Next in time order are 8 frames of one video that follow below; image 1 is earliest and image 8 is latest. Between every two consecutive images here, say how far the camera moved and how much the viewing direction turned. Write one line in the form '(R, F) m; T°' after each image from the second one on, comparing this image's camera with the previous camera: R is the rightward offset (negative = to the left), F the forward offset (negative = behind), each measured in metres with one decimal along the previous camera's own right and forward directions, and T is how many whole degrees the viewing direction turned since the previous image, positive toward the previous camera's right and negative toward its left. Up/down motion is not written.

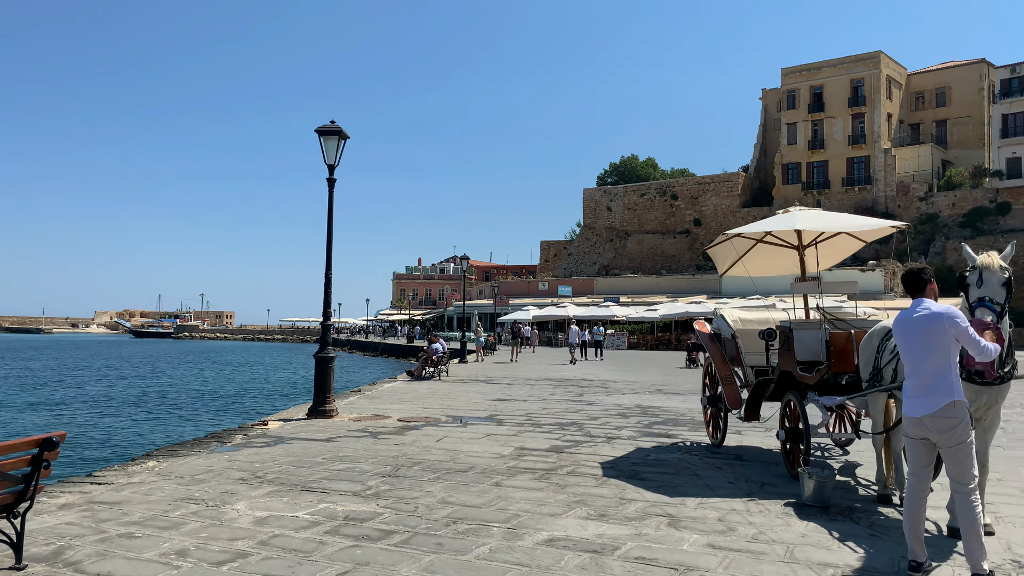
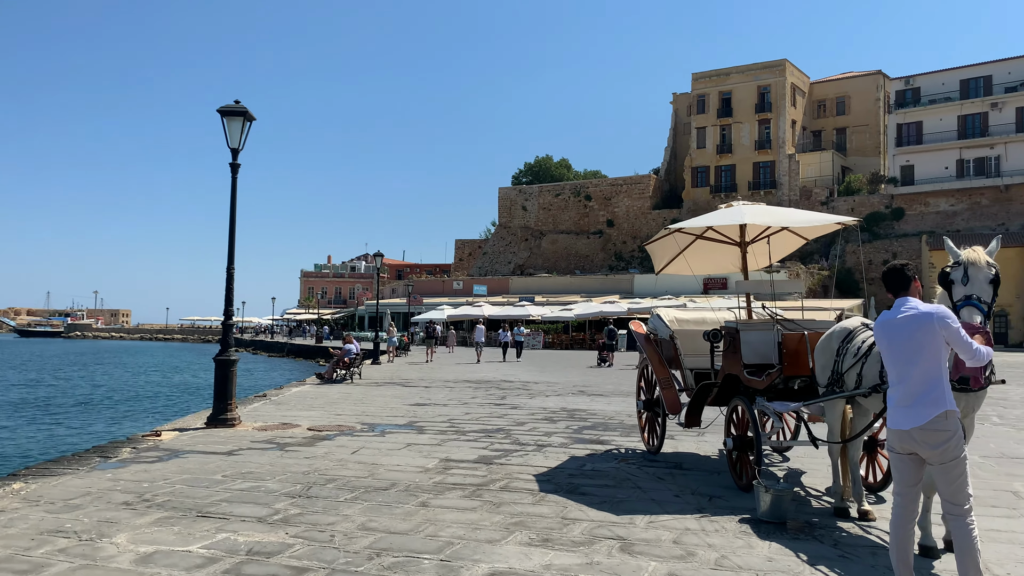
(-0.1, +0.6) m; +6°
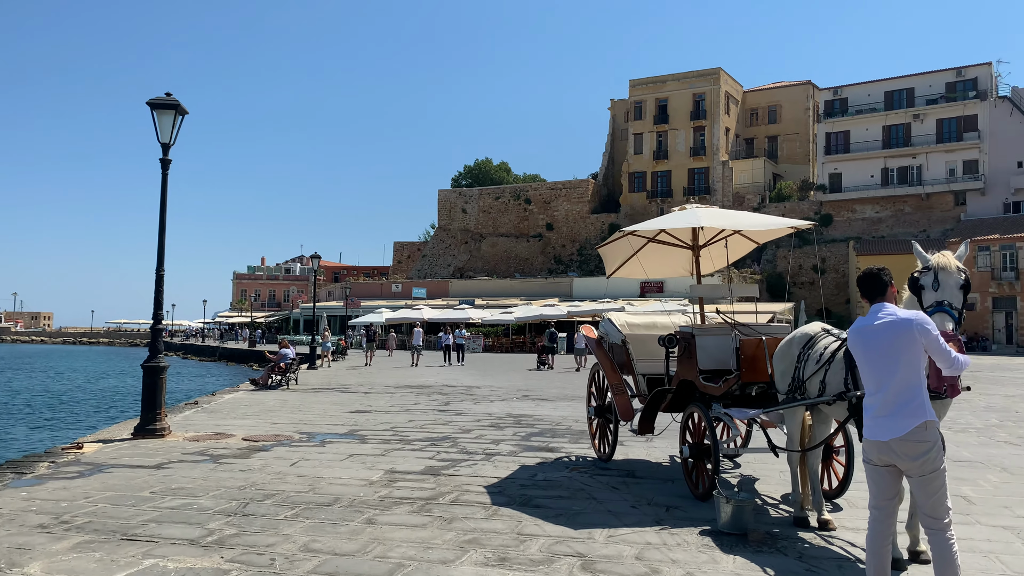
(-0.1, +0.3) m; +4°
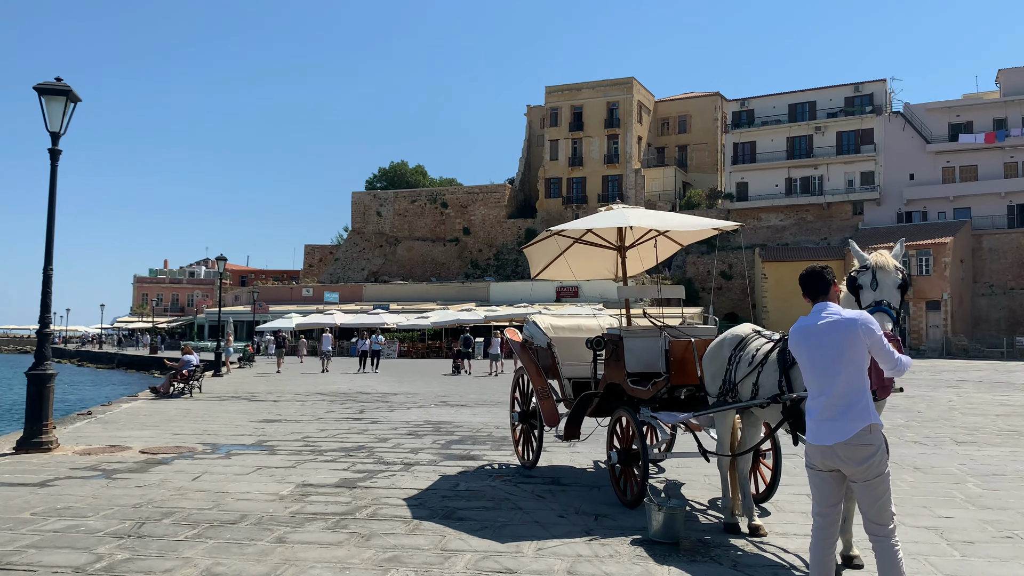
(-0.1, +0.3) m; +6°
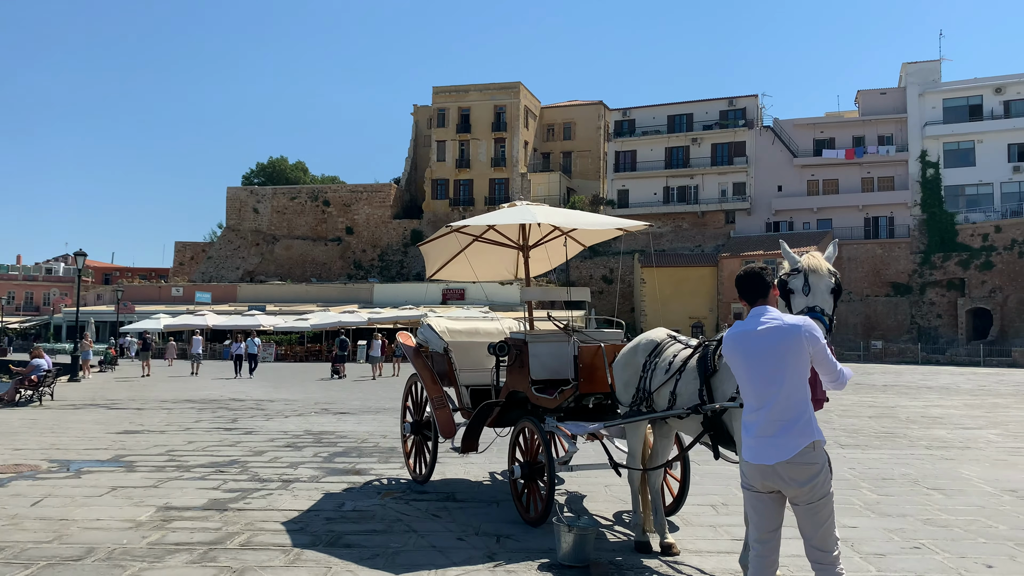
(-0.1, +0.5) m; +8°
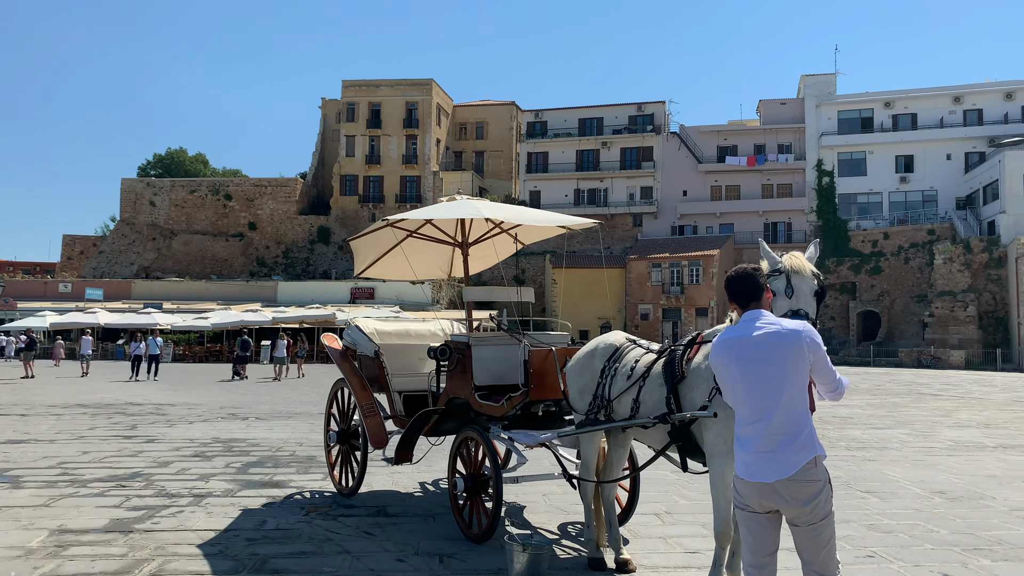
(-0.2, +0.4) m; +6°
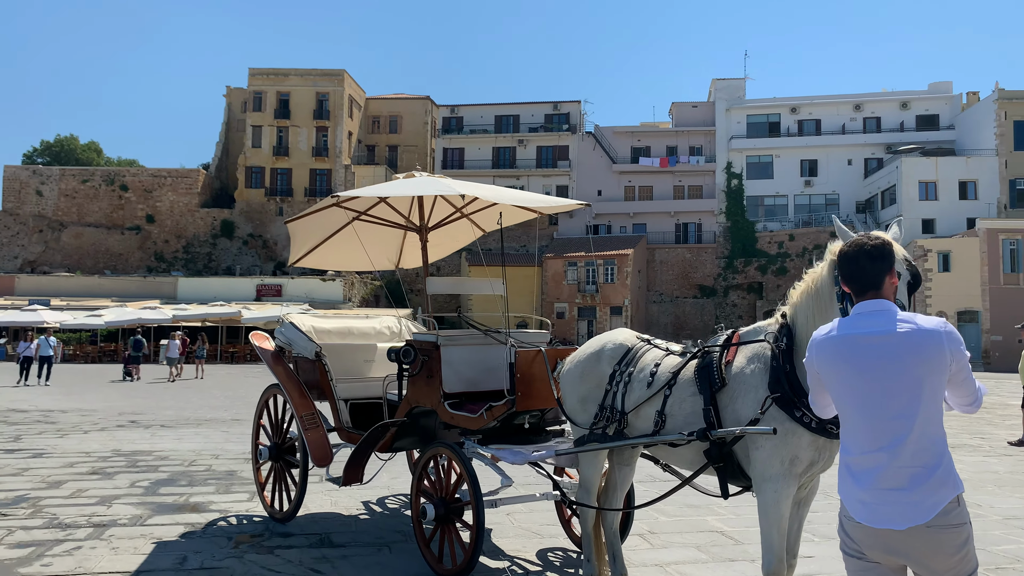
(-0.4, +0.8) m; +6°
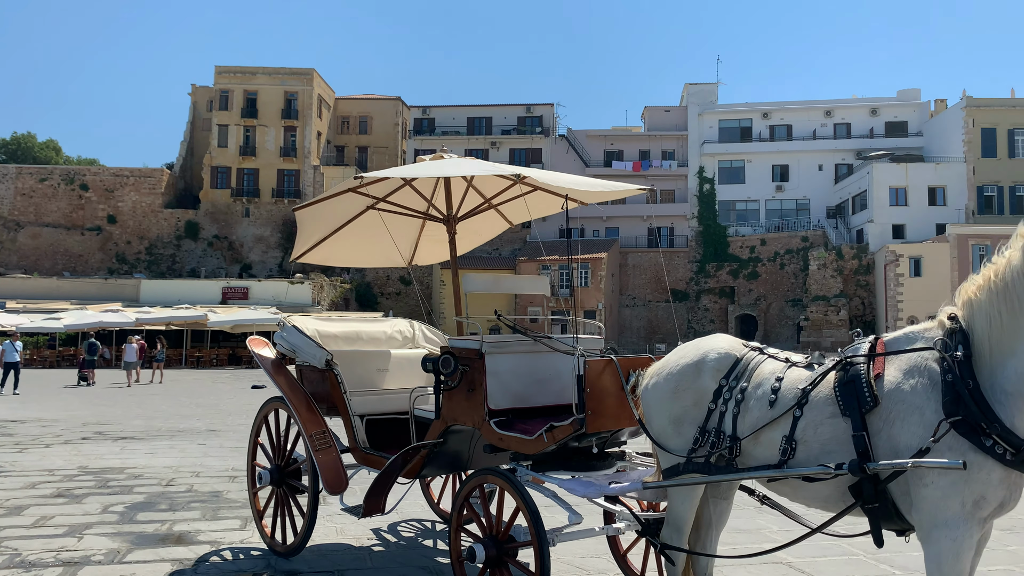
(-0.4, +0.7) m; +2°
